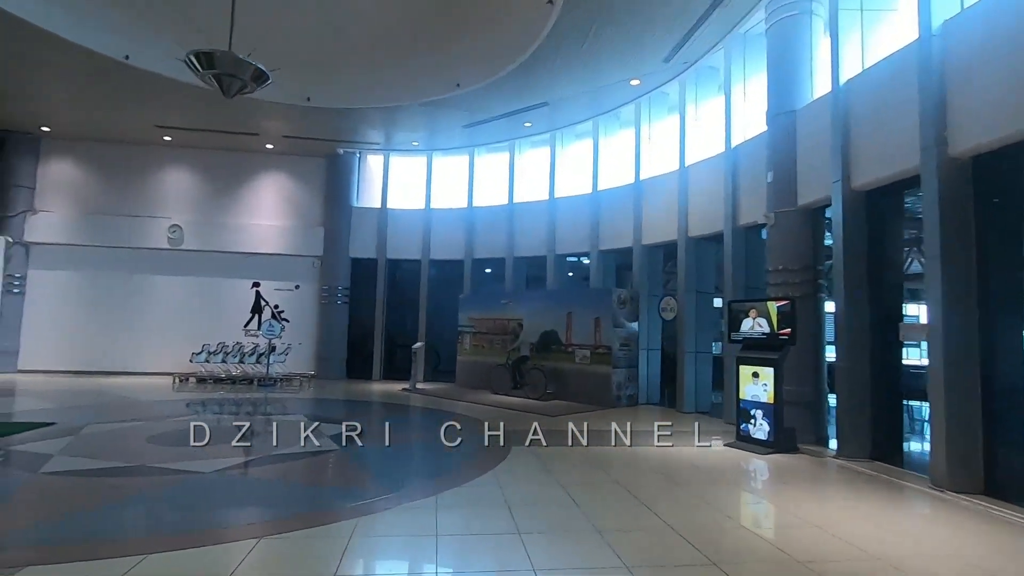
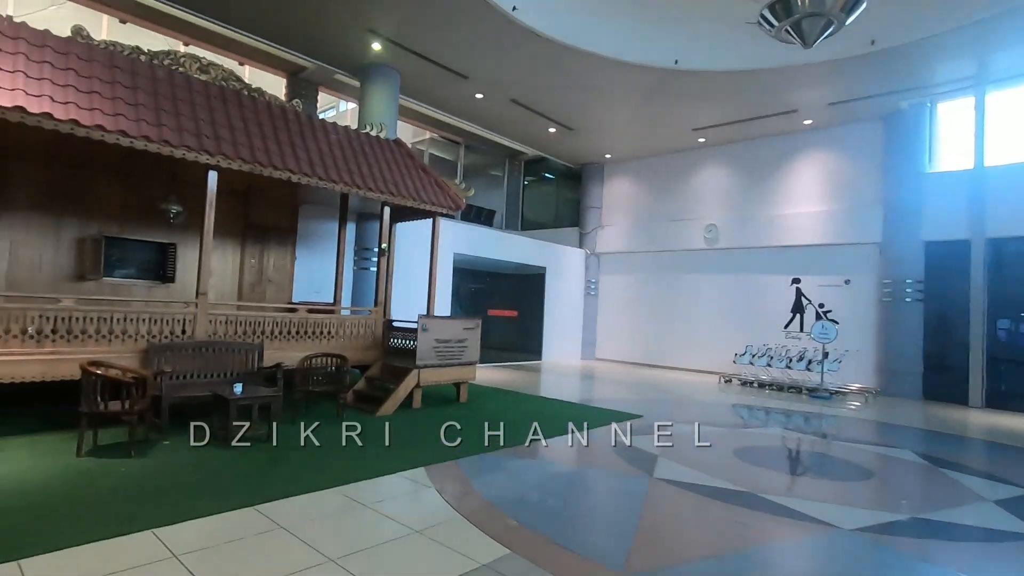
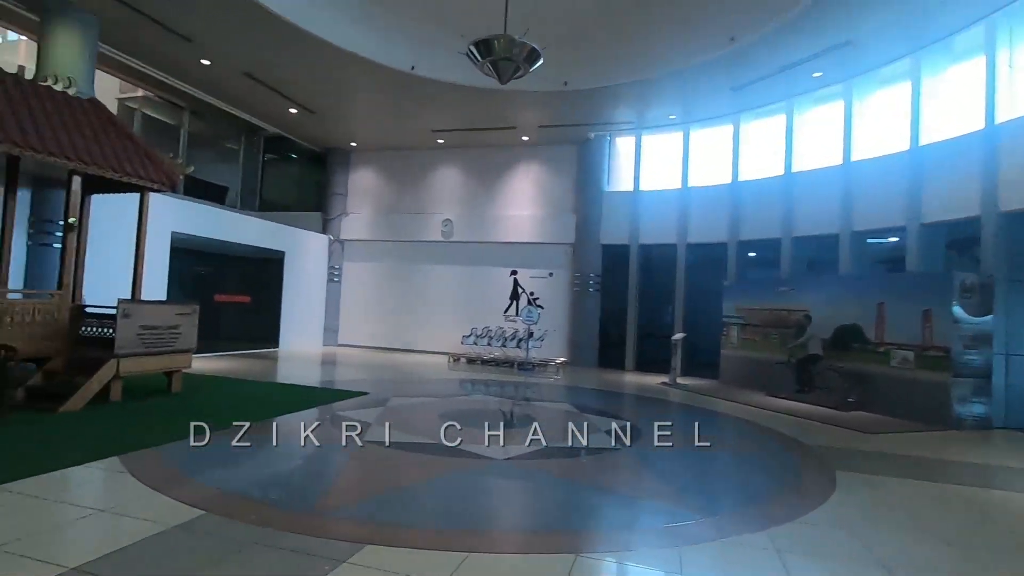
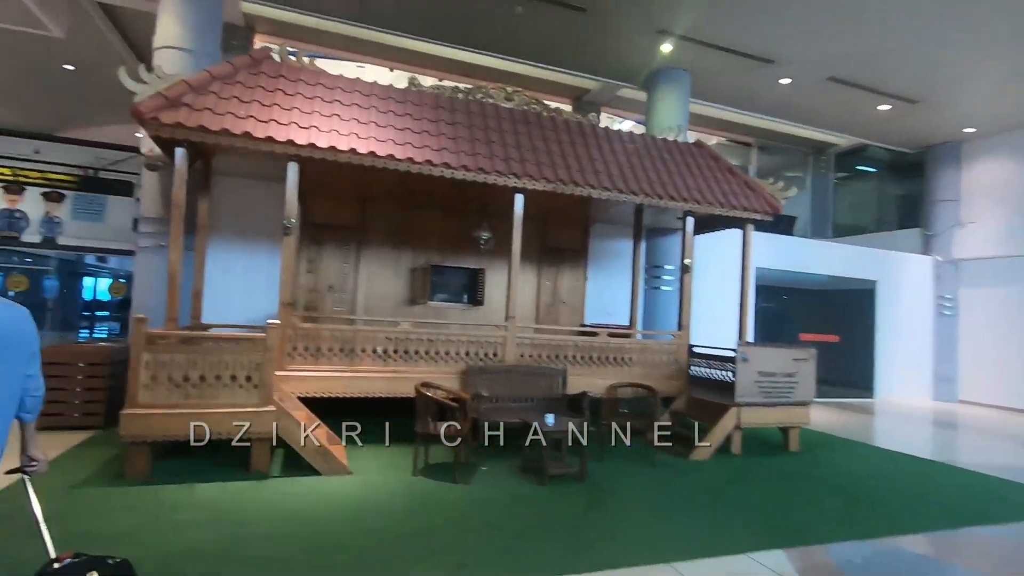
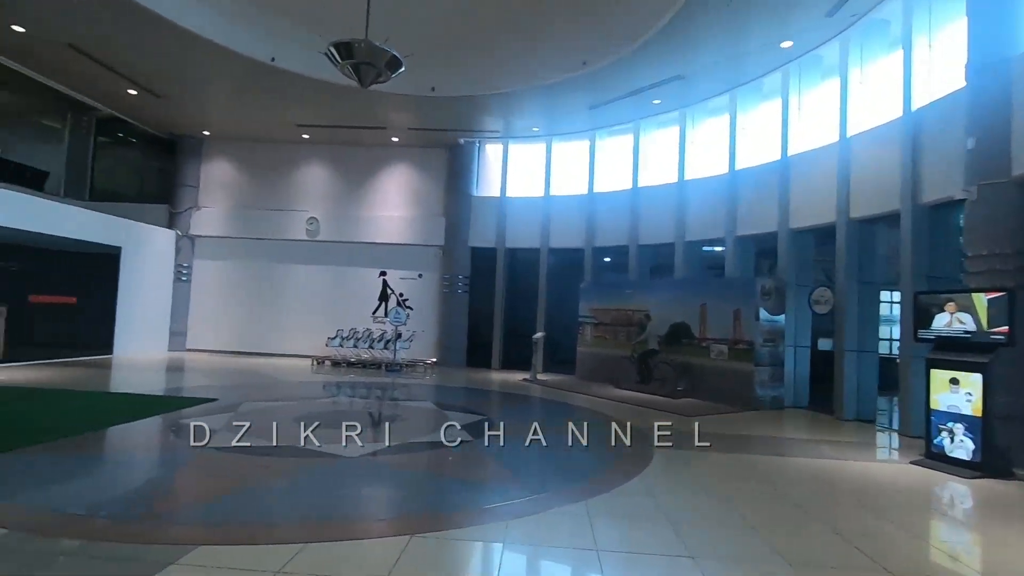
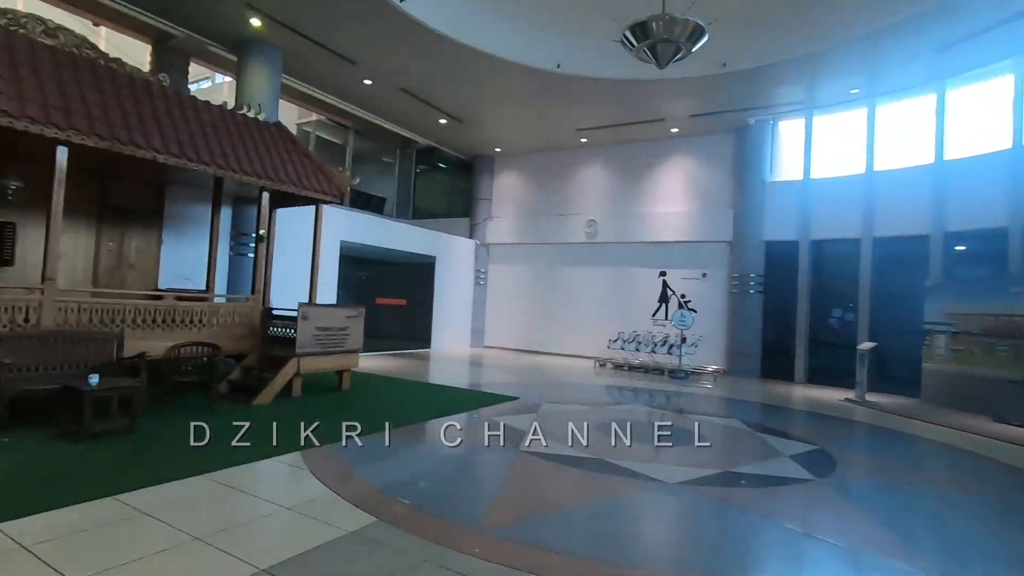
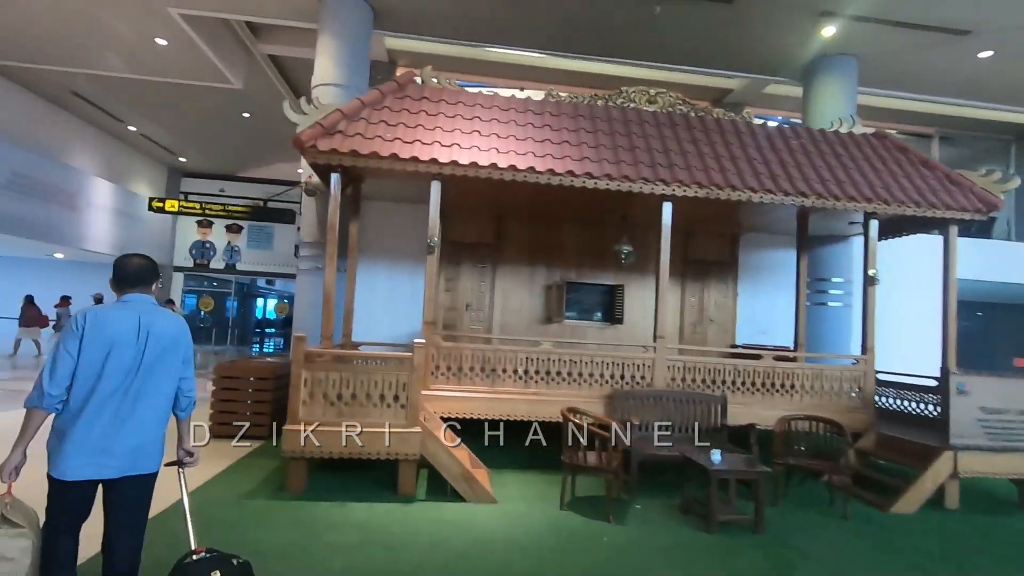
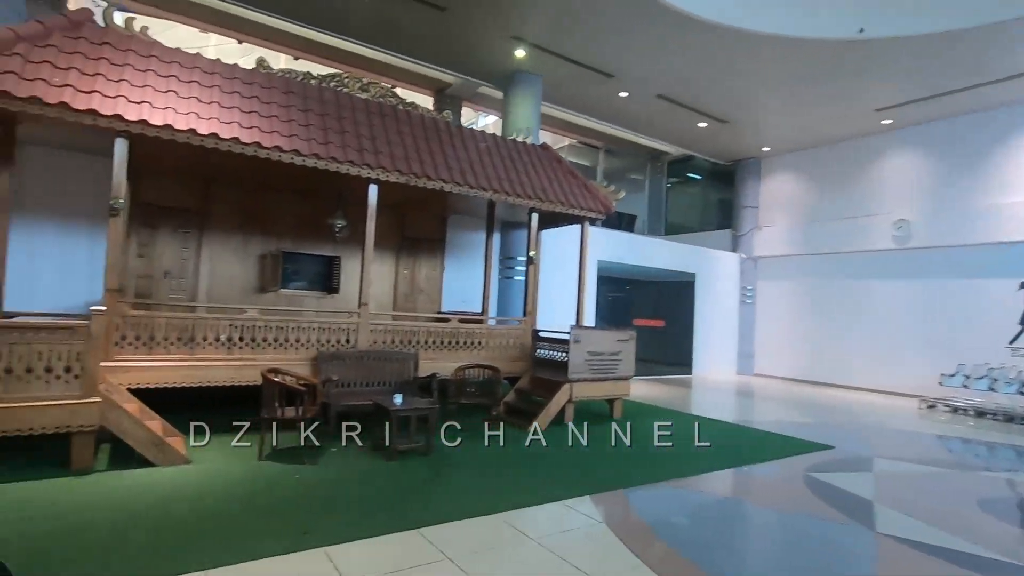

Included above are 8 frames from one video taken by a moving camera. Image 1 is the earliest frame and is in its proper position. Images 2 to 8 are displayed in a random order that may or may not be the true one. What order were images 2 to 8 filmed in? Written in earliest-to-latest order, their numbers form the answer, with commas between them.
5, 3, 6, 2, 8, 4, 7
